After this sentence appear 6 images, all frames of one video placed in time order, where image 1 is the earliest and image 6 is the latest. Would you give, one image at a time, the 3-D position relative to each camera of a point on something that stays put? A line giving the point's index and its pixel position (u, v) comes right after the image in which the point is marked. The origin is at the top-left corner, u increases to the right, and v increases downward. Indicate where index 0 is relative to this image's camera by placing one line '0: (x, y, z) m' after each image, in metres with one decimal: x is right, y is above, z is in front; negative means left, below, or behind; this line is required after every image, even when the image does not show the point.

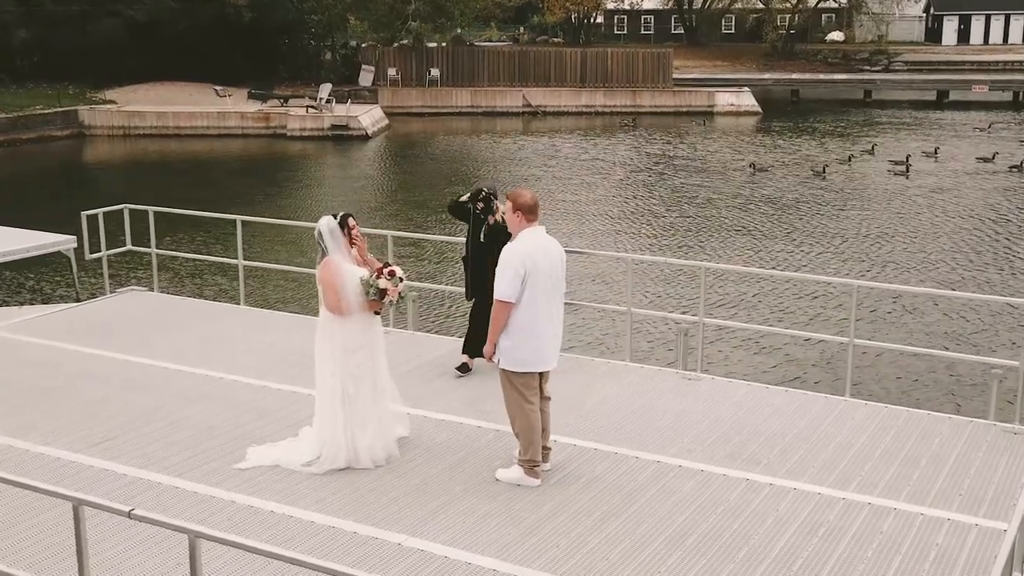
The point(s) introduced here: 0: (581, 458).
0: (+0.5, -1.3, +9.0) m
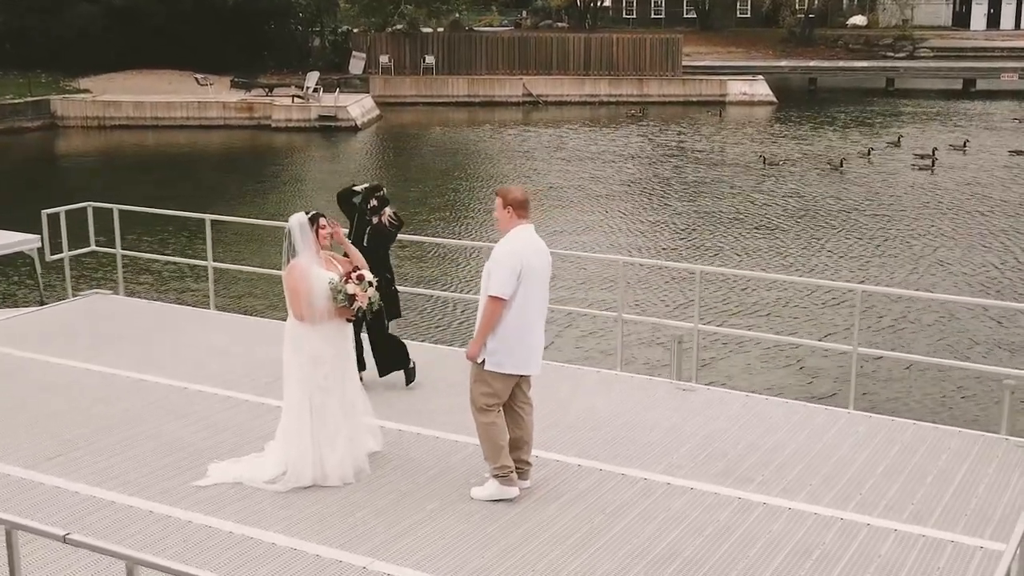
0: (+0.3, -1.4, +8.1) m
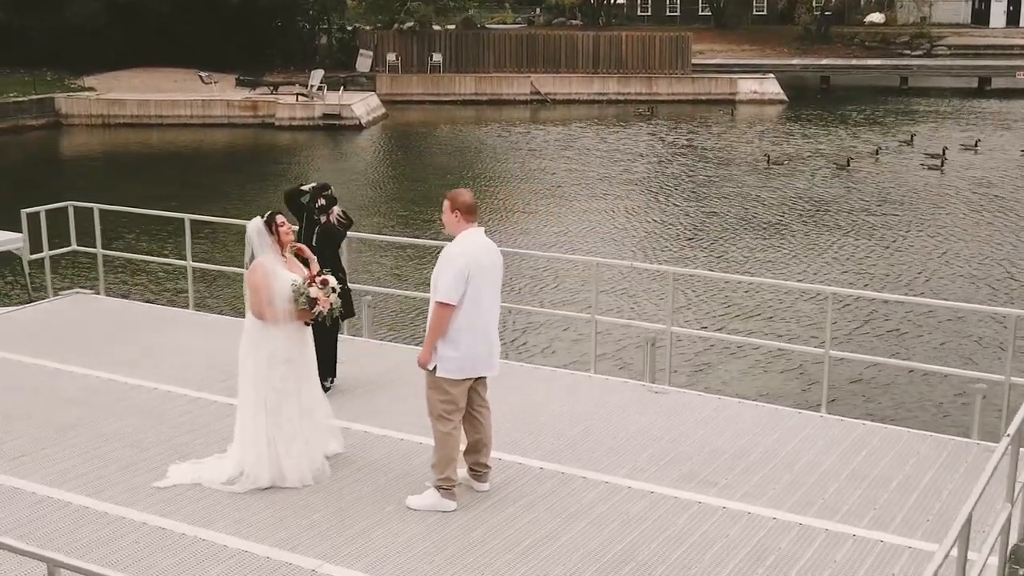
0: (+0.1, -1.4, +7.9) m
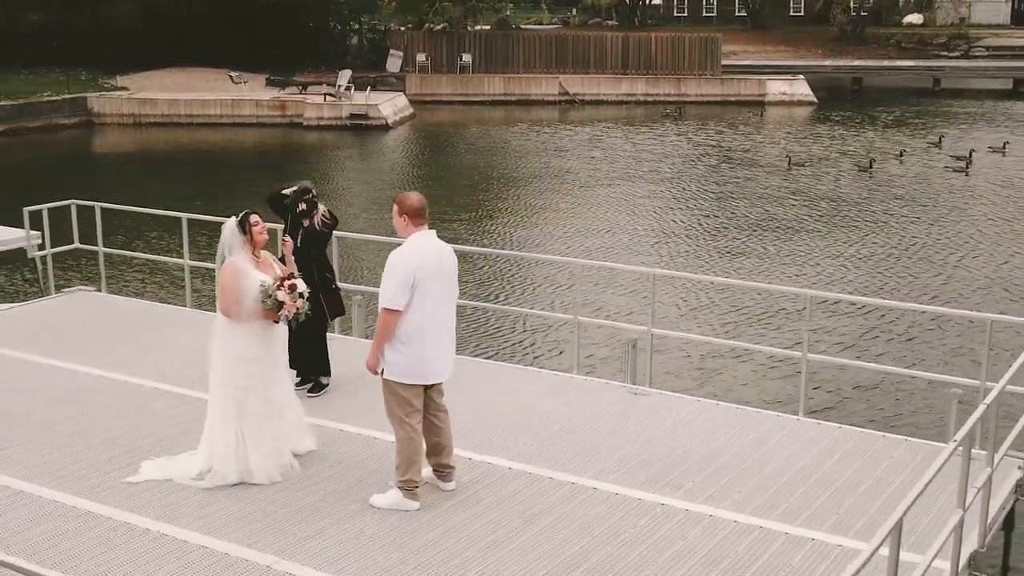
0: (-0.2, -1.4, +7.9) m
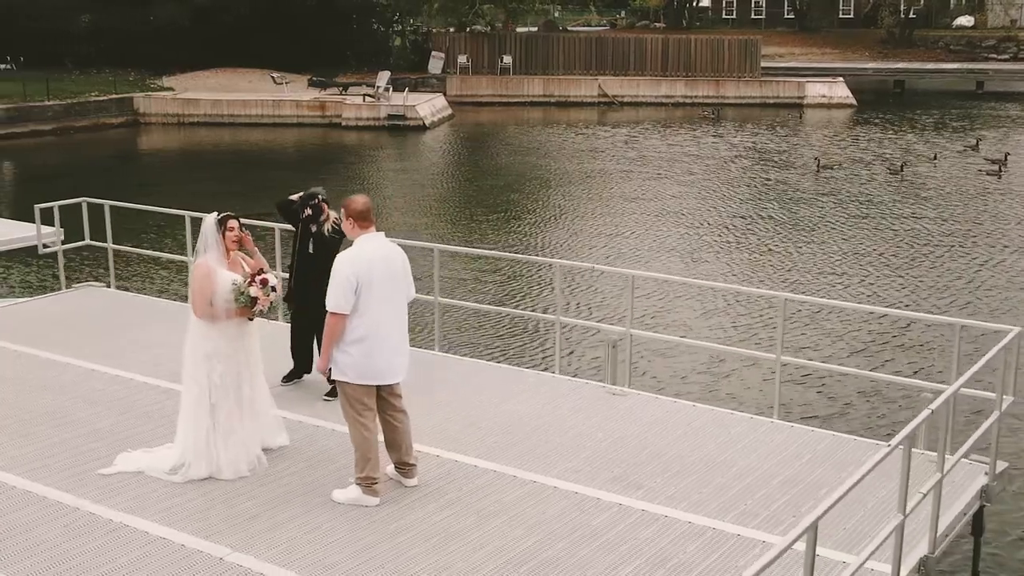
0: (-0.5, -1.4, +8.0) m
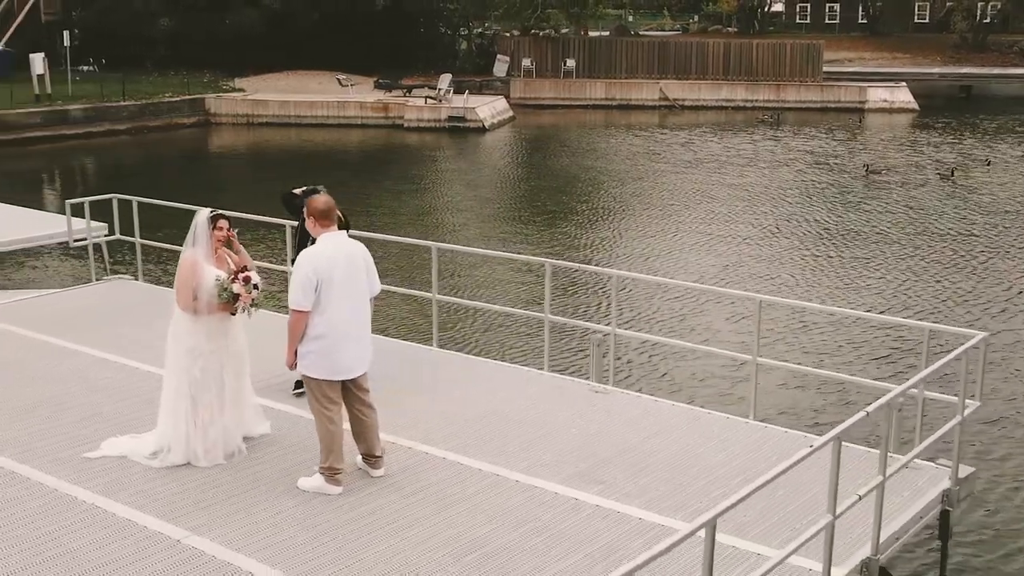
0: (-0.7, -1.4, +8.2) m
